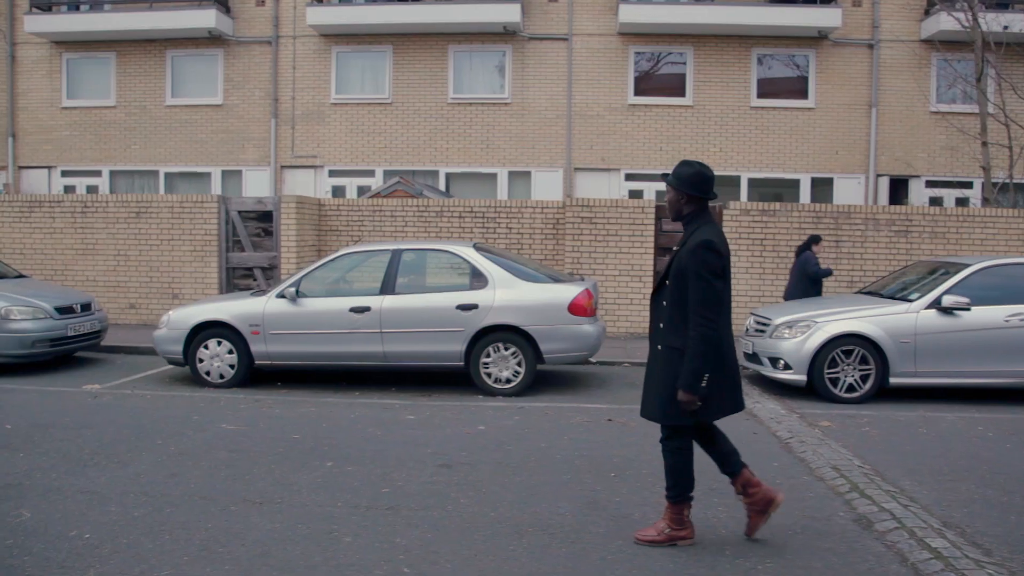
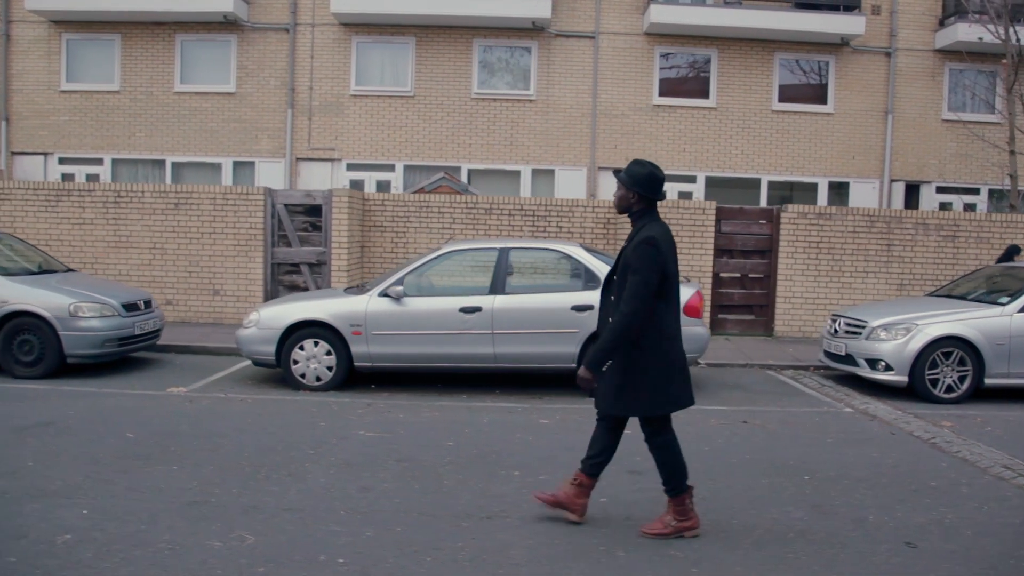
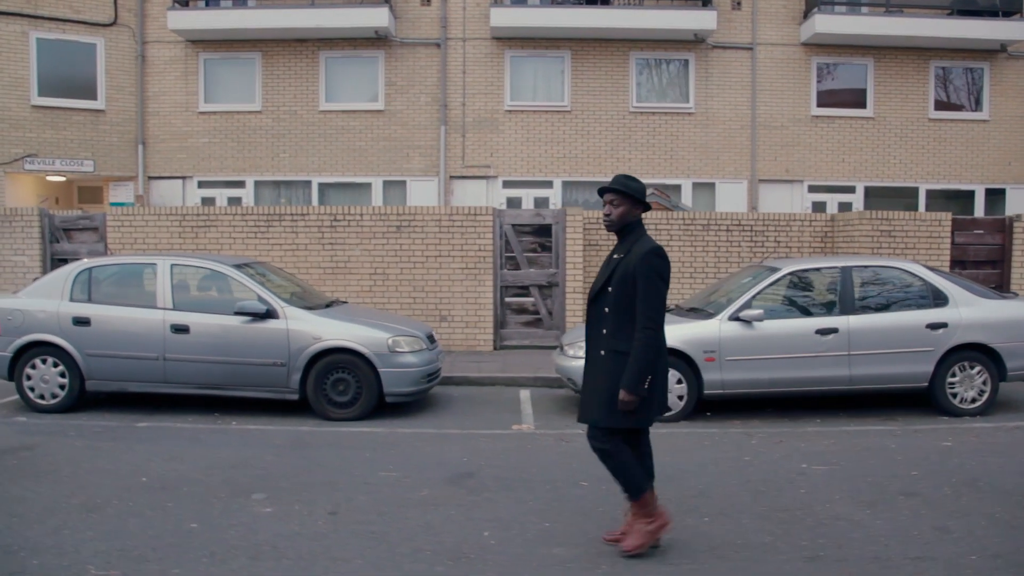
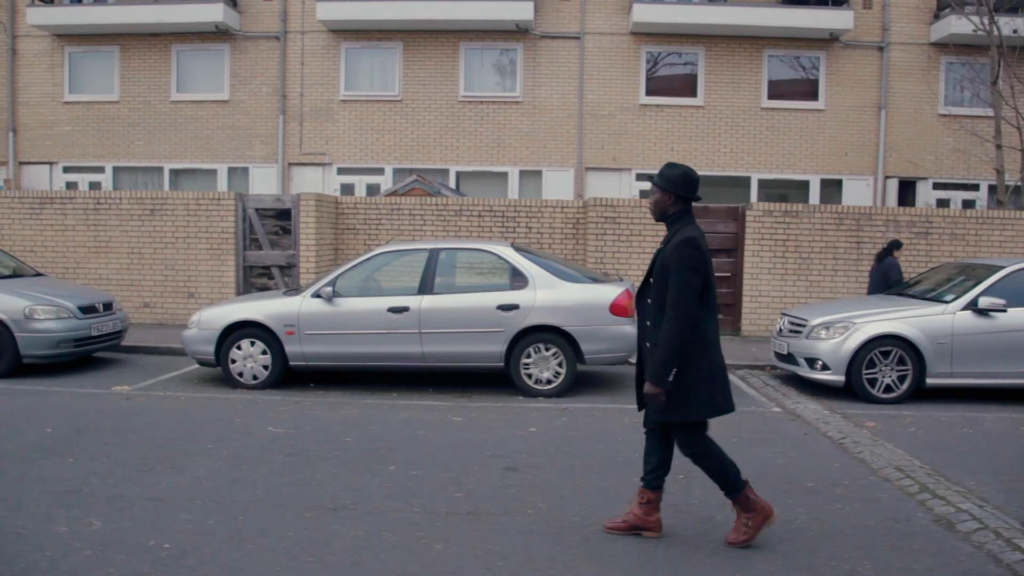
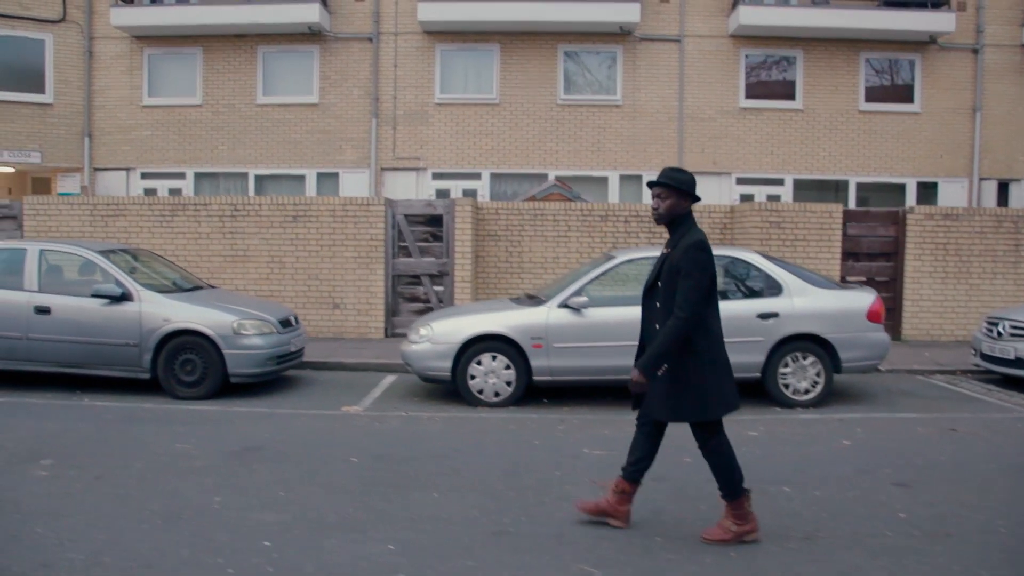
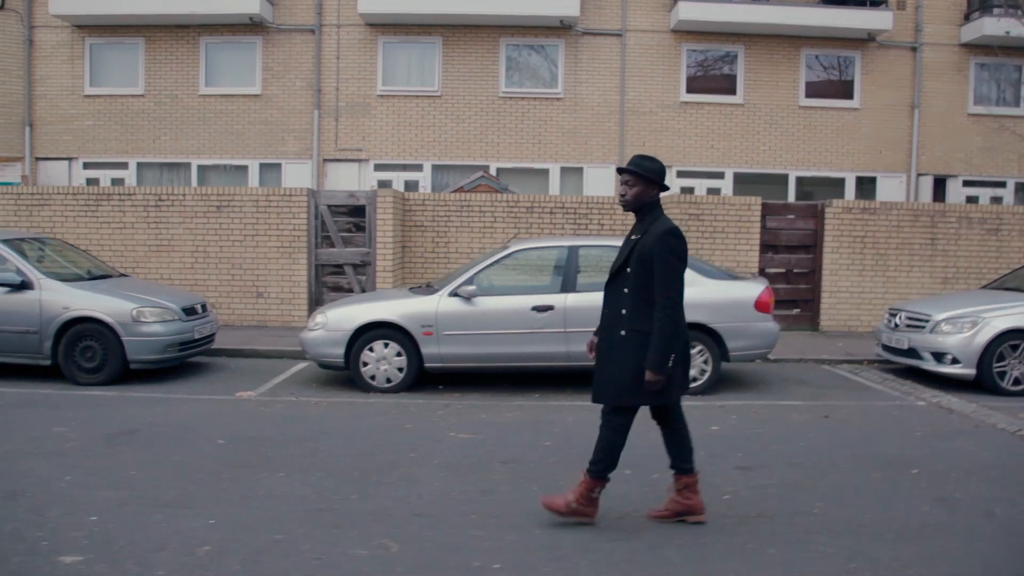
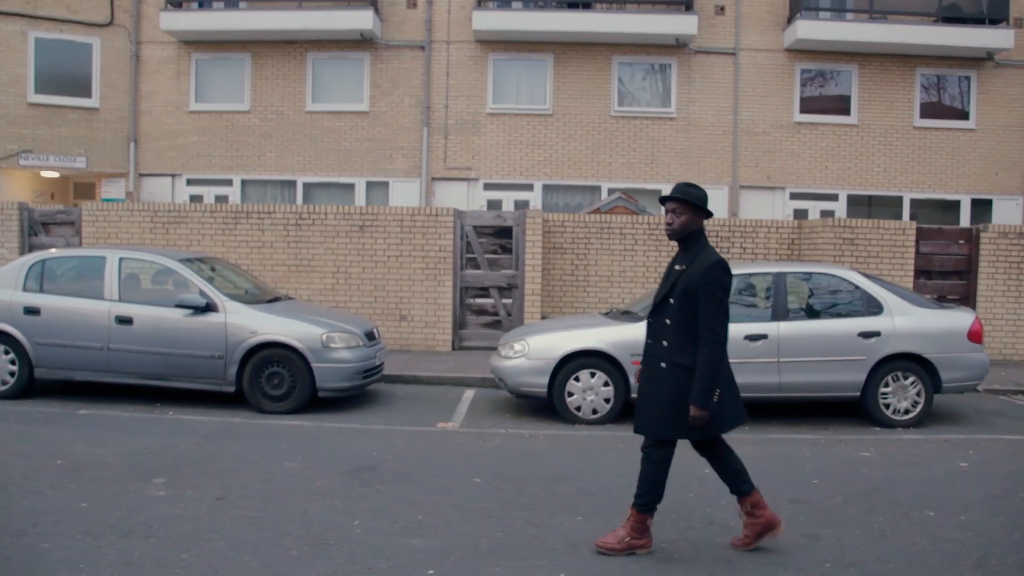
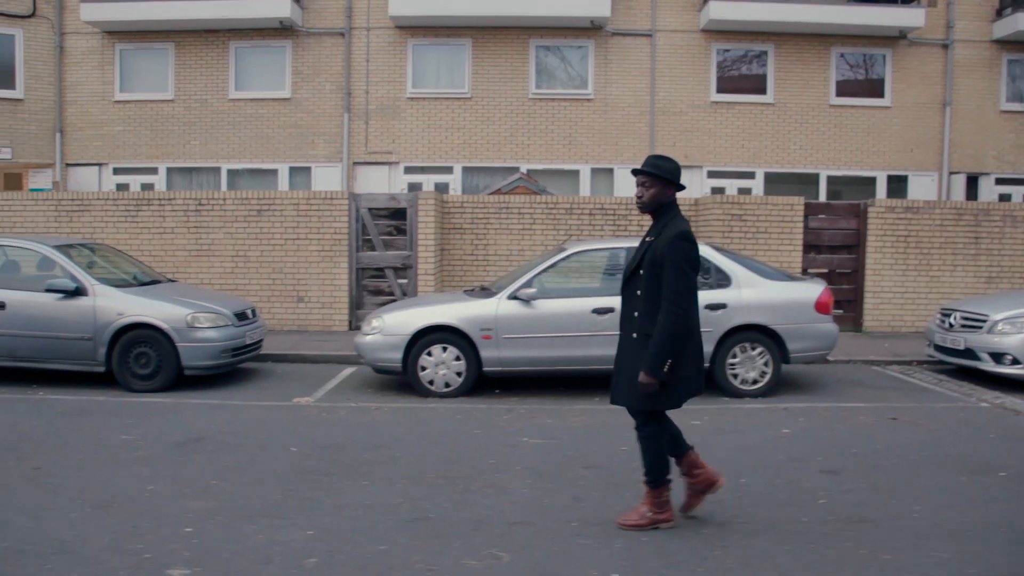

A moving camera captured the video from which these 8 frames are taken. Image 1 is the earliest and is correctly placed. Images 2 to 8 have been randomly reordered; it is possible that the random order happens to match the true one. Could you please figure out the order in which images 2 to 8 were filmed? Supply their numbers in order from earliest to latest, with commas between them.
4, 2, 6, 8, 5, 7, 3
